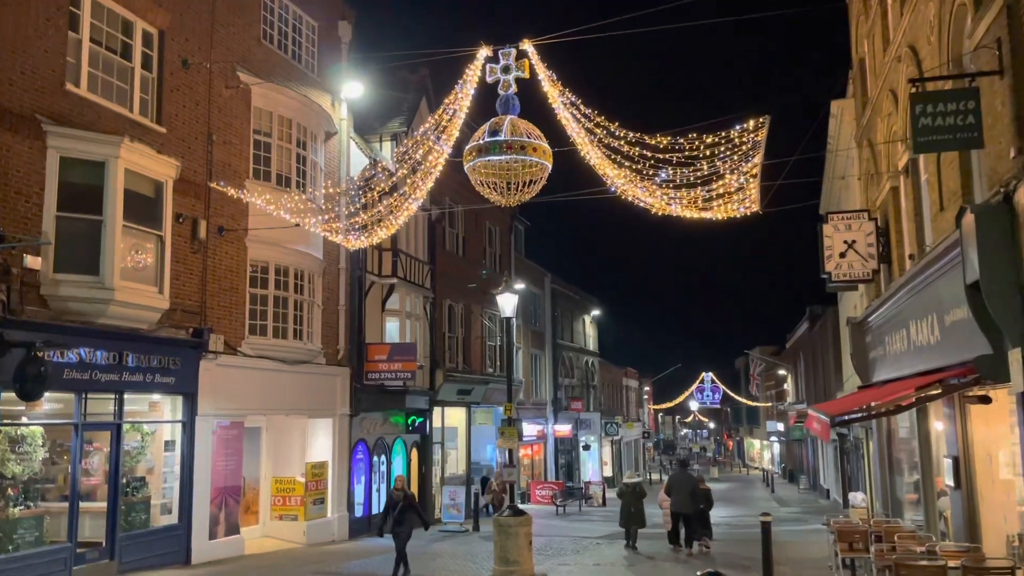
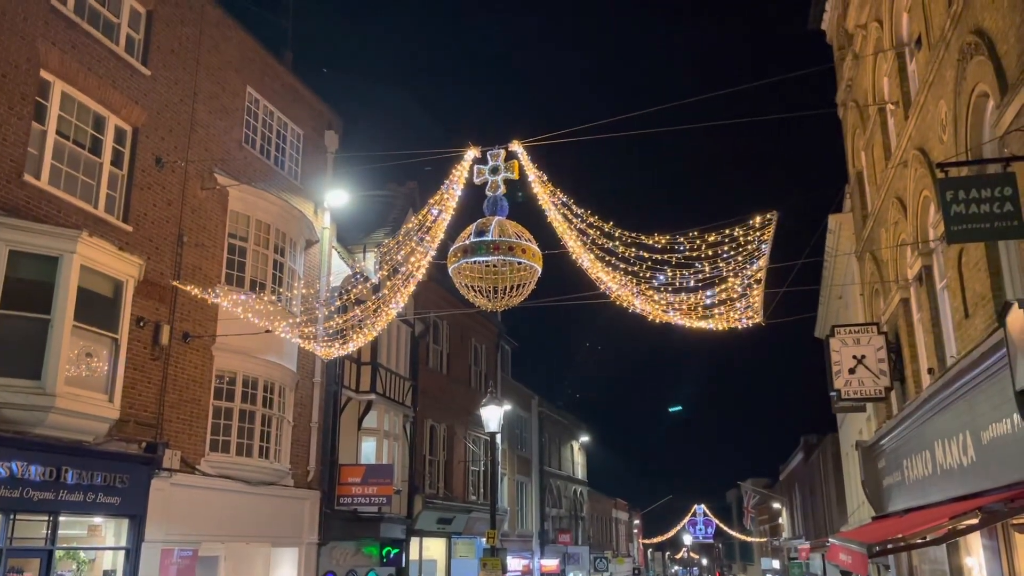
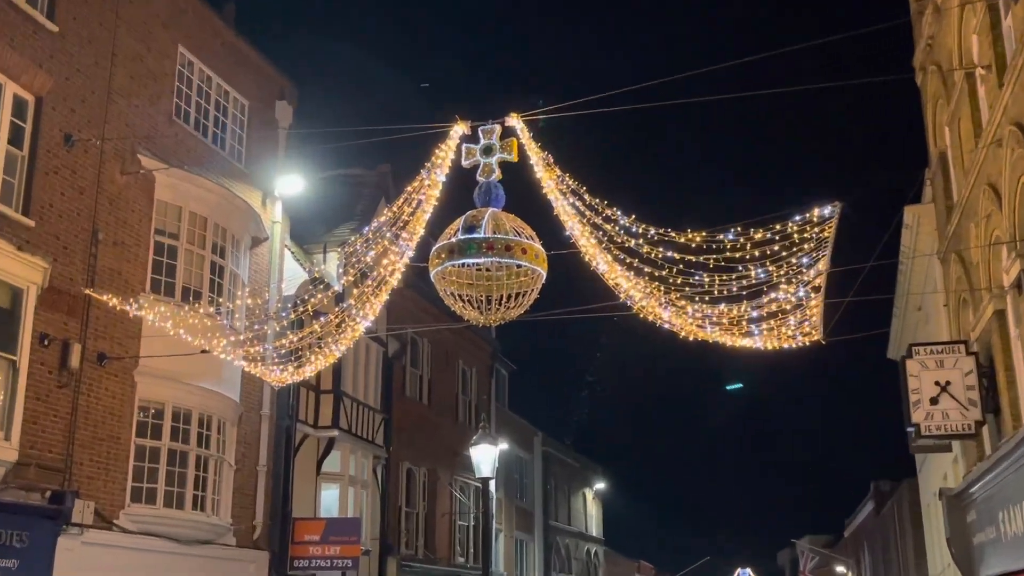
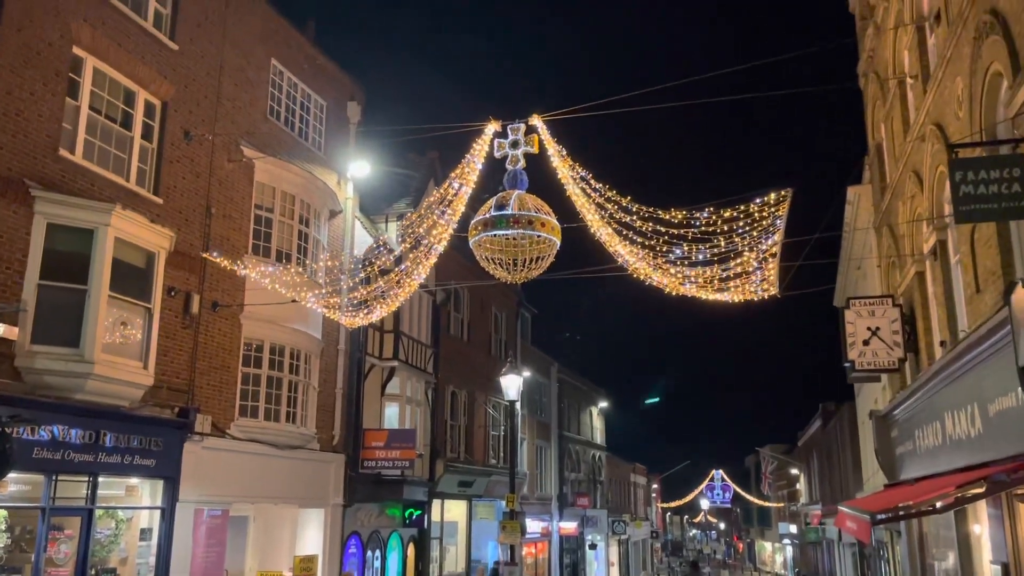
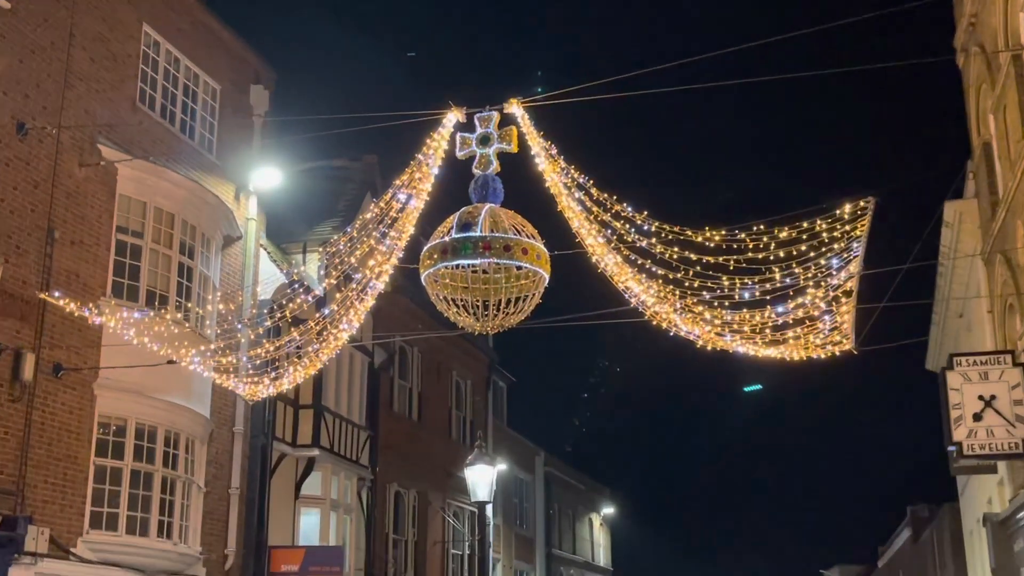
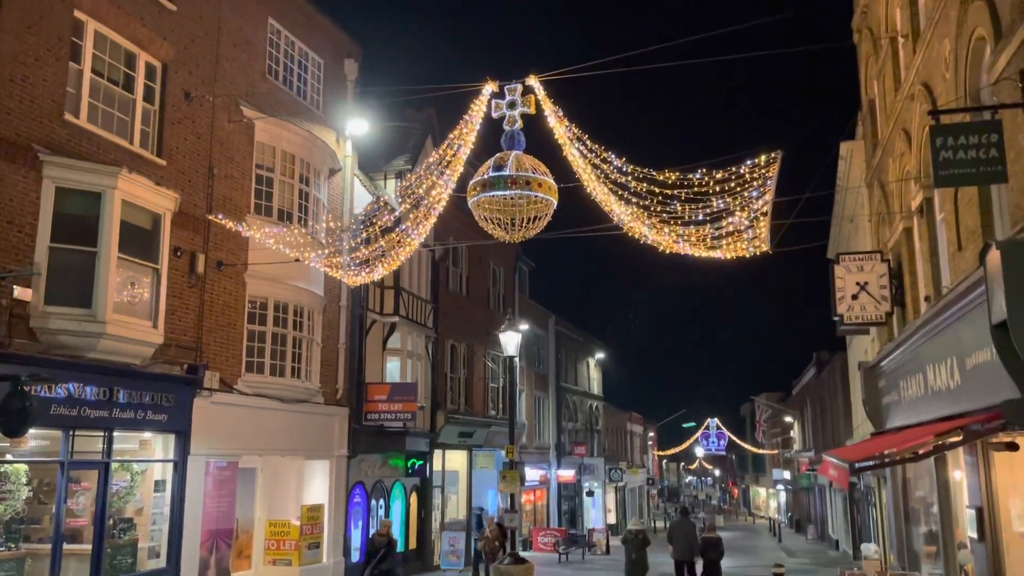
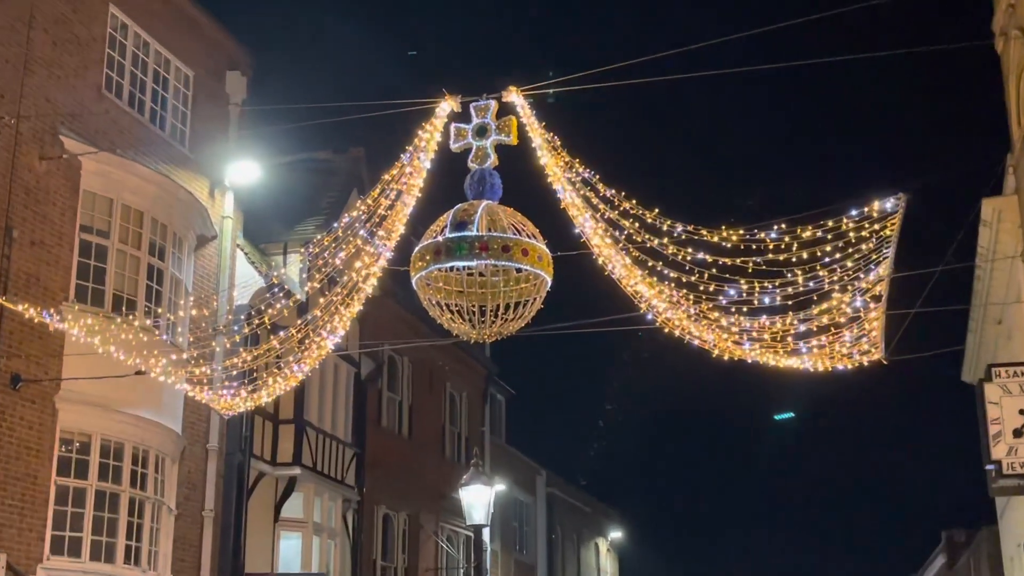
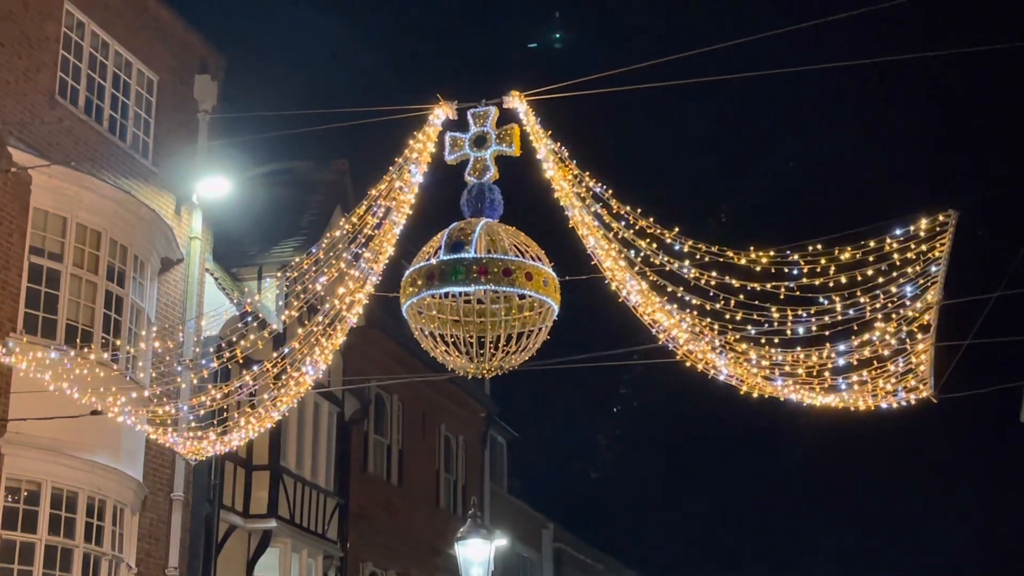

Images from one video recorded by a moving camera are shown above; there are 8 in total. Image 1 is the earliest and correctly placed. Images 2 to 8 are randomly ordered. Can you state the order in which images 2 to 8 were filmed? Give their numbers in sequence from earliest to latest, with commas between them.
6, 4, 2, 3, 5, 7, 8
